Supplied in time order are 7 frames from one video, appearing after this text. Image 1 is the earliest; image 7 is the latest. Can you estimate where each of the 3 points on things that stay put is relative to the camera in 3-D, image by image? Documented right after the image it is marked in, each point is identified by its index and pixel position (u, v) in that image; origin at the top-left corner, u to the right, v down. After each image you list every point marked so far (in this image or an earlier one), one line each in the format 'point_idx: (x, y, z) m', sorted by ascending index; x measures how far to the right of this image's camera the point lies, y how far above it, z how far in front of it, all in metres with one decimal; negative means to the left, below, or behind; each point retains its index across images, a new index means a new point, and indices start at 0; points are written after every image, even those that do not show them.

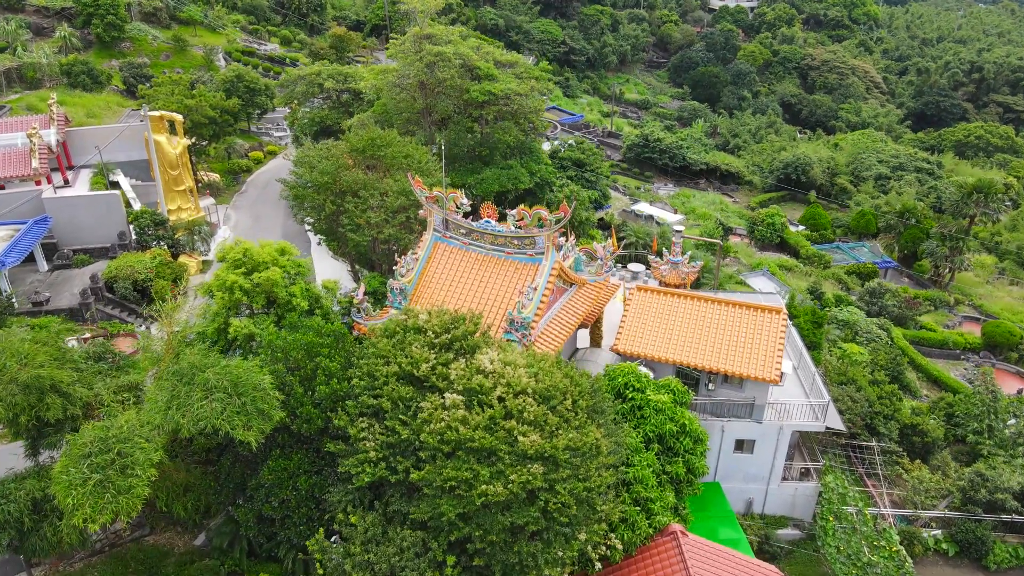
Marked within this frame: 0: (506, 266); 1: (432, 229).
0: (-0.1, +0.5, +16.6) m
1: (-1.9, +1.4, +17.4) m
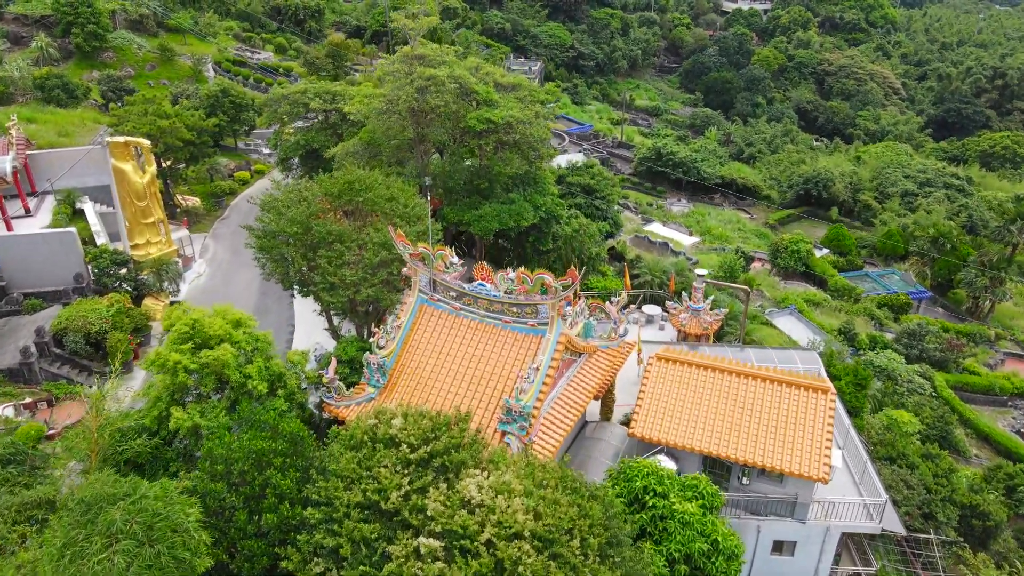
0: (-0.1, -0.9, +14.0) m
1: (-1.9, 0.0, +14.8) m
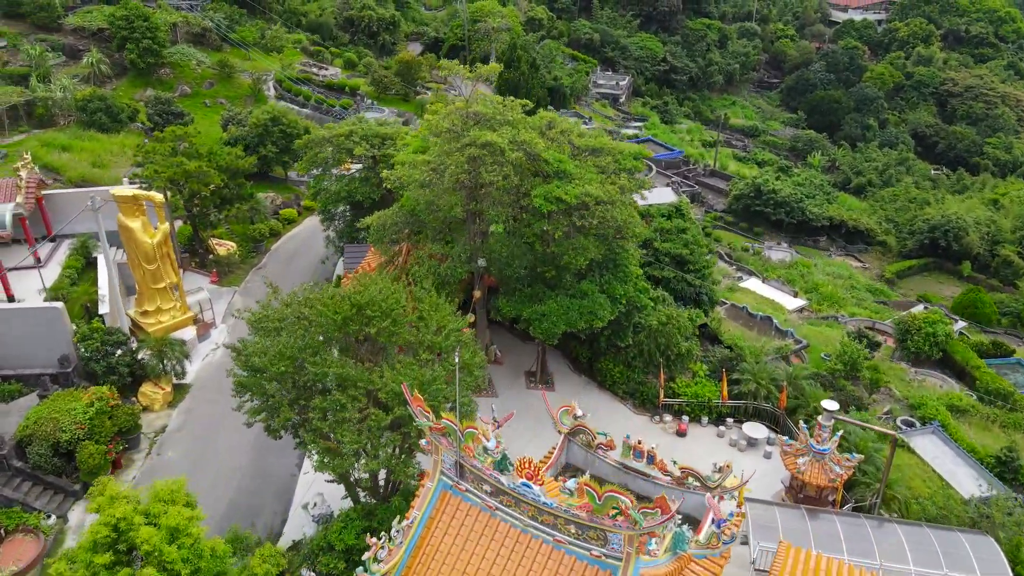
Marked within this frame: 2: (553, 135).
0: (+0.6, -3.6, +9.5) m
1: (-1.0, -2.6, +10.5) m
2: (+0.9, +3.5, +16.9) m
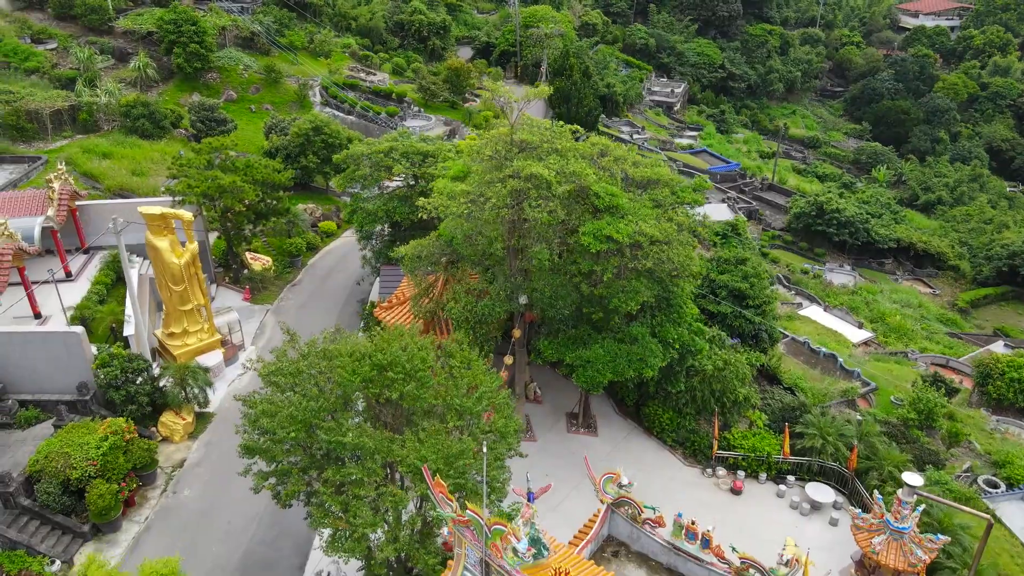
0: (+0.9, -4.5, +8.1) m
1: (-0.6, -3.4, +9.1) m
2: (+1.9, +2.6, +15.3) m
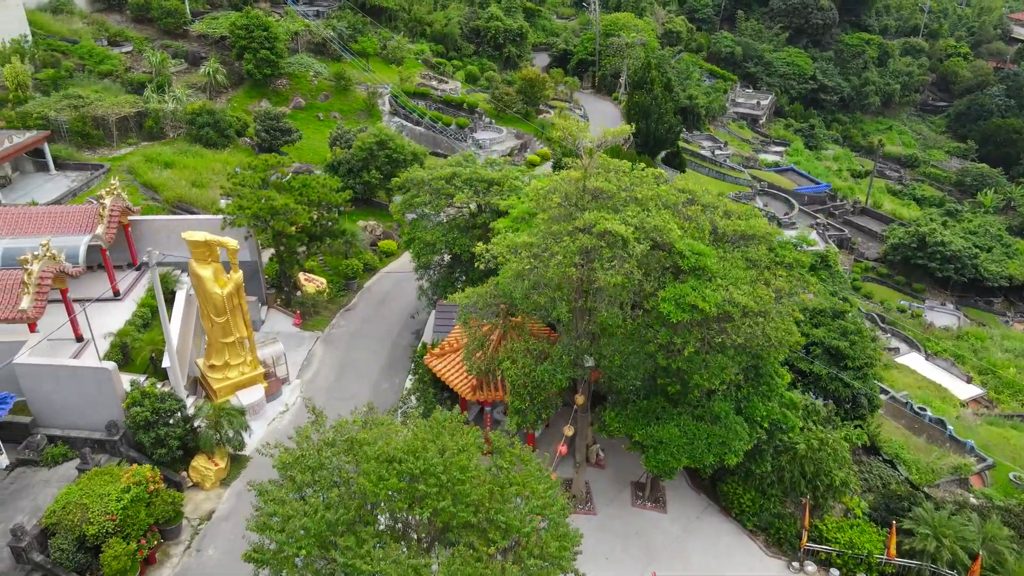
0: (+1.2, -5.7, +6.0) m
1: (-0.2, -4.5, +7.2) m
2: (+3.2, +1.3, +13.2) m
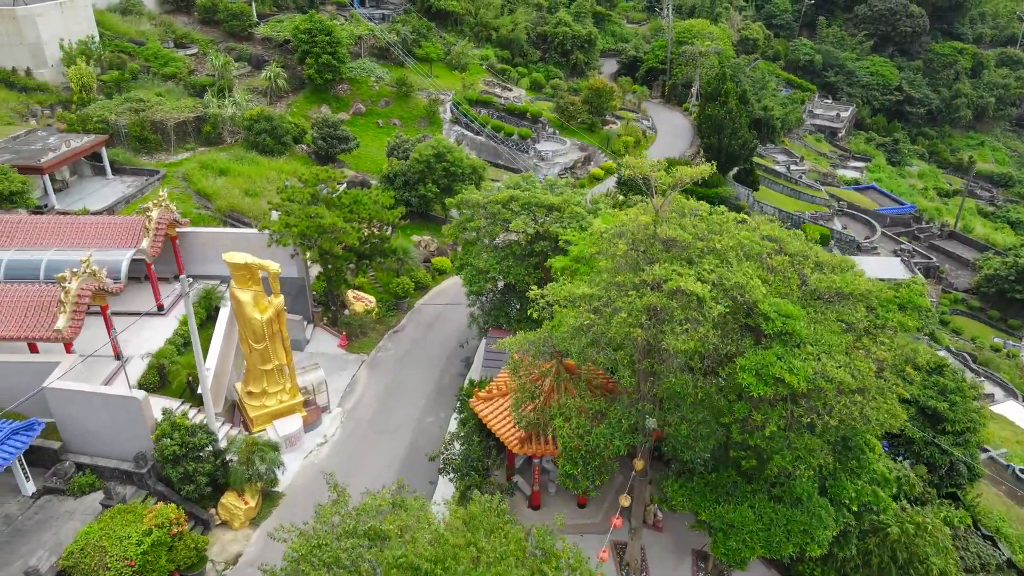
0: (+1.3, -6.5, +4.5) m
1: (+0.1, -5.4, +5.8) m
2: (+4.1, +0.4, +11.4) m
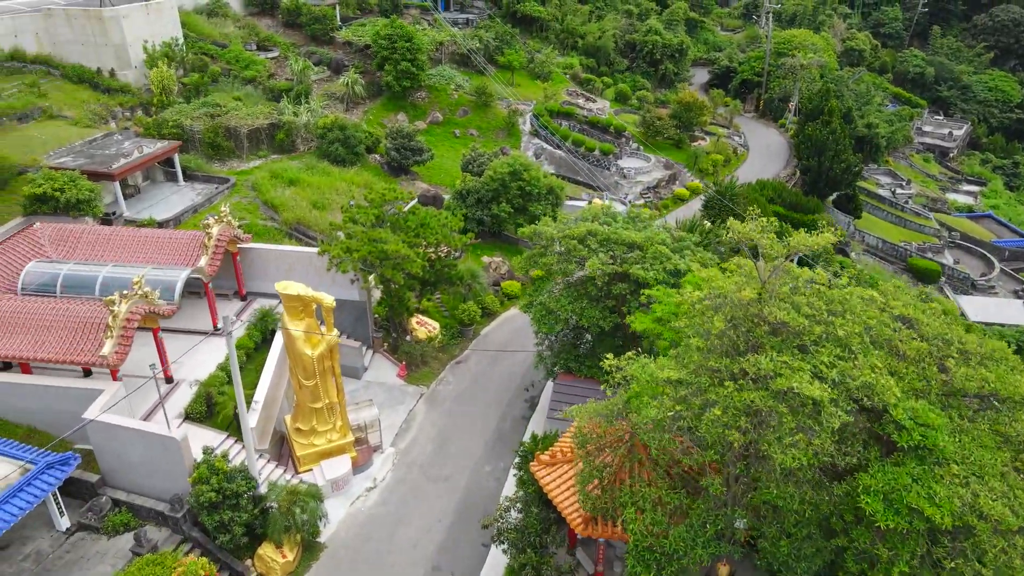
0: (+1.2, -7.6, +2.7) m
1: (+0.2, -6.3, +4.1) m
2: (+5.1, -0.8, +9.3) m
